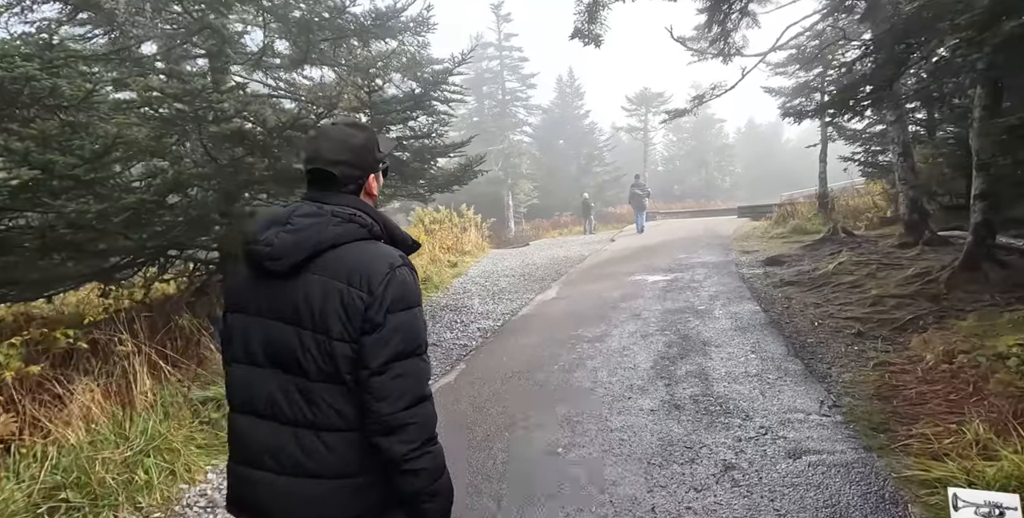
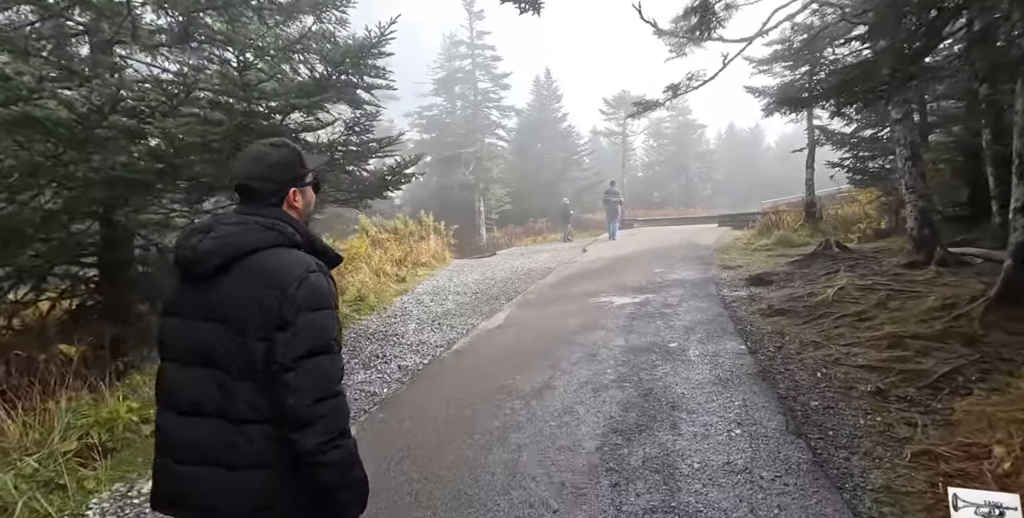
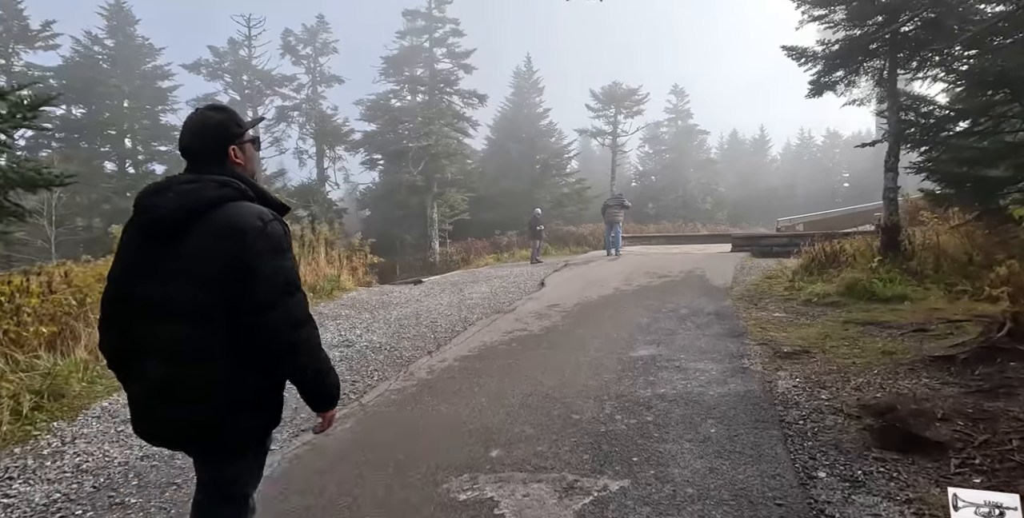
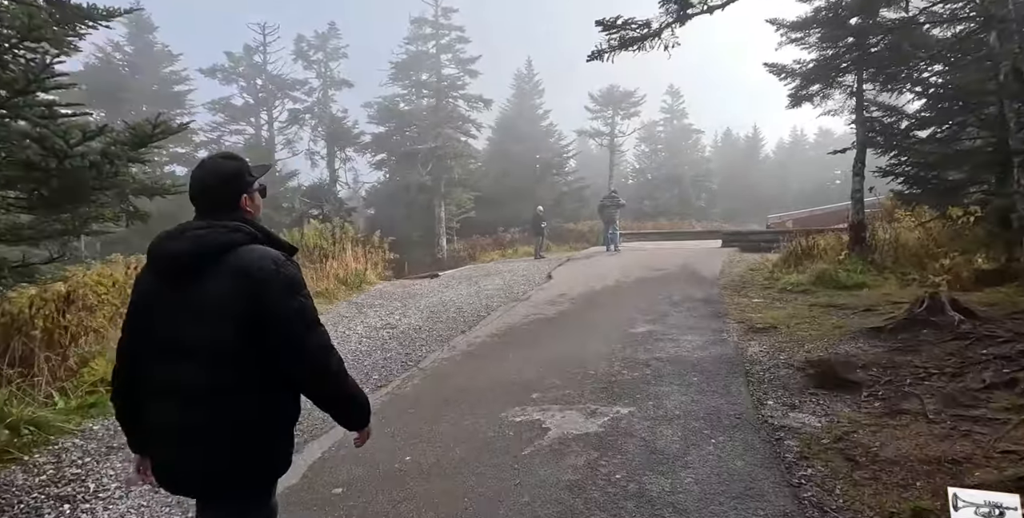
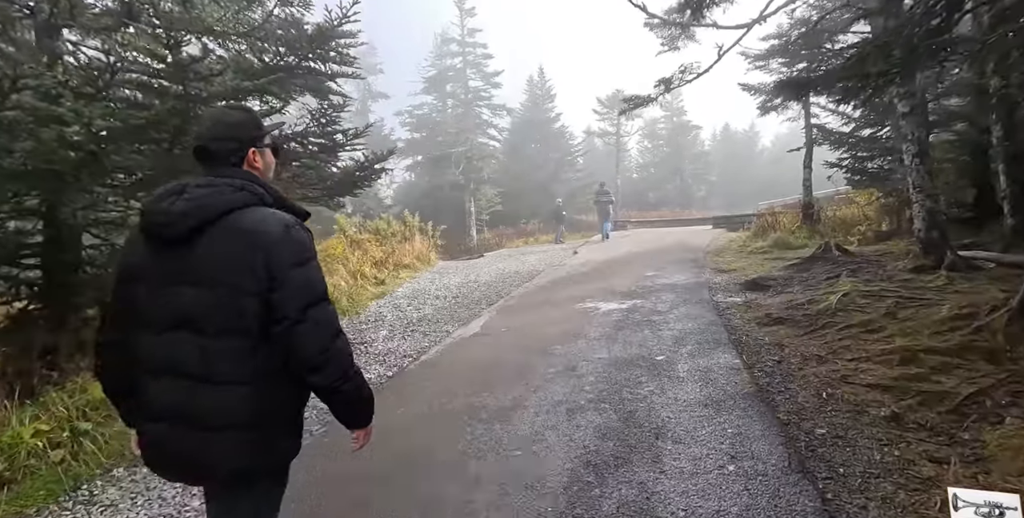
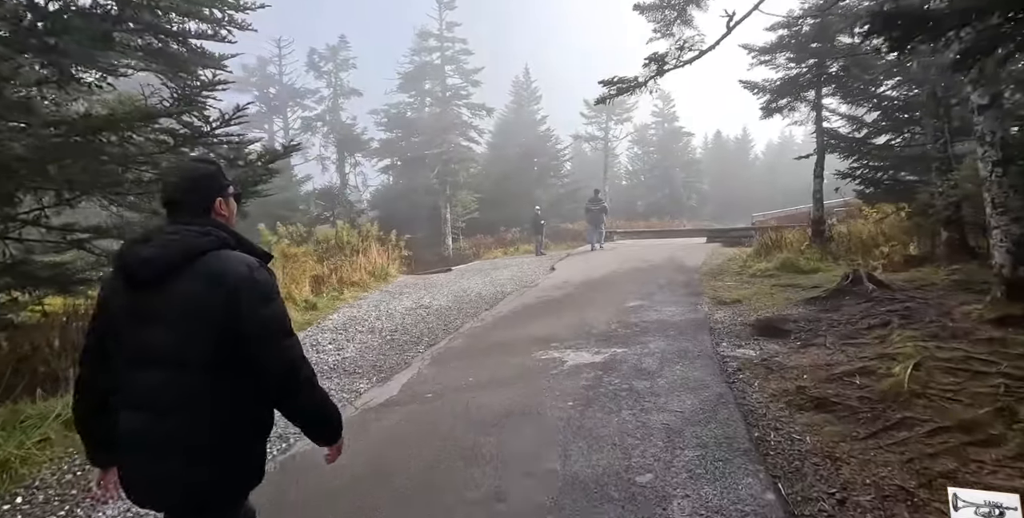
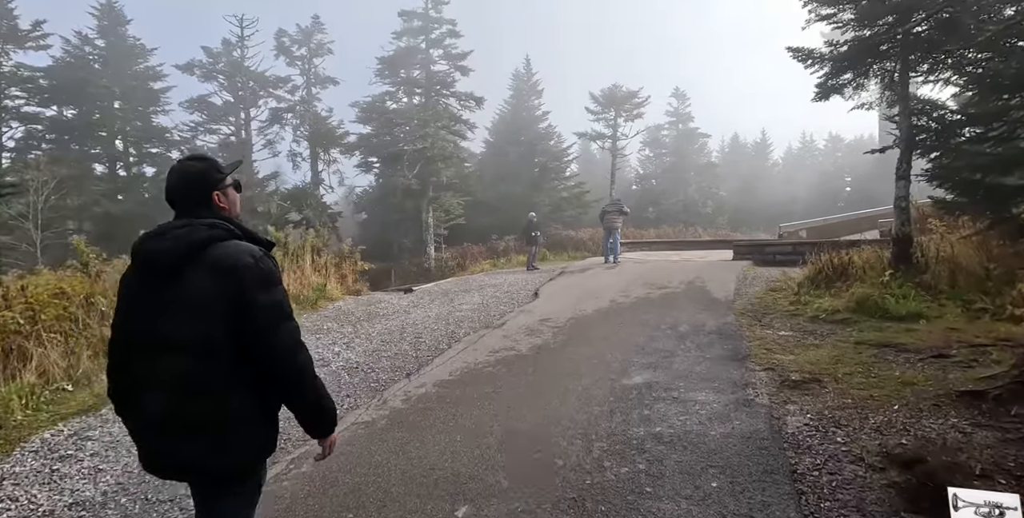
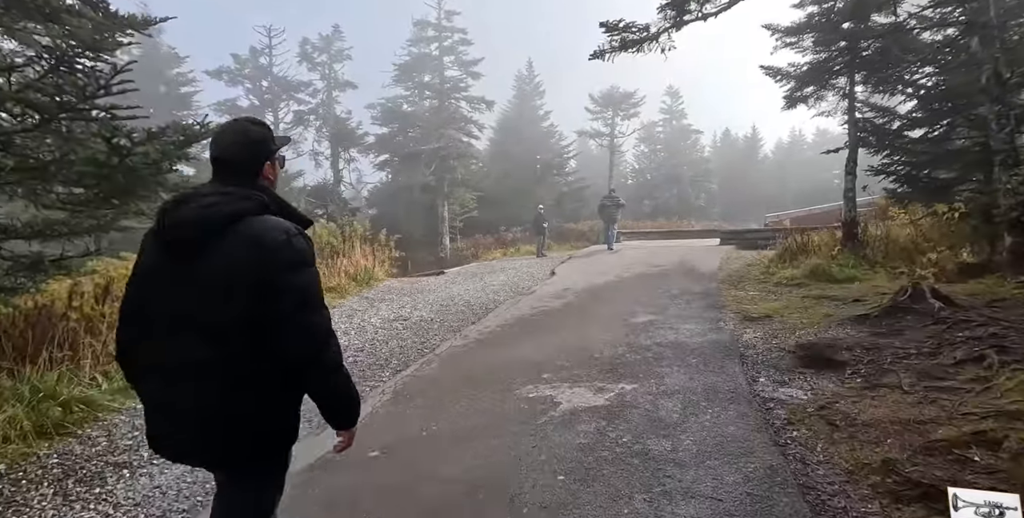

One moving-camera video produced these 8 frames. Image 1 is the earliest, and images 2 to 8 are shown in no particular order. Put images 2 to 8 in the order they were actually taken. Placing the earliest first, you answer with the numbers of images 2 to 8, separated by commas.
2, 5, 6, 8, 4, 3, 7
